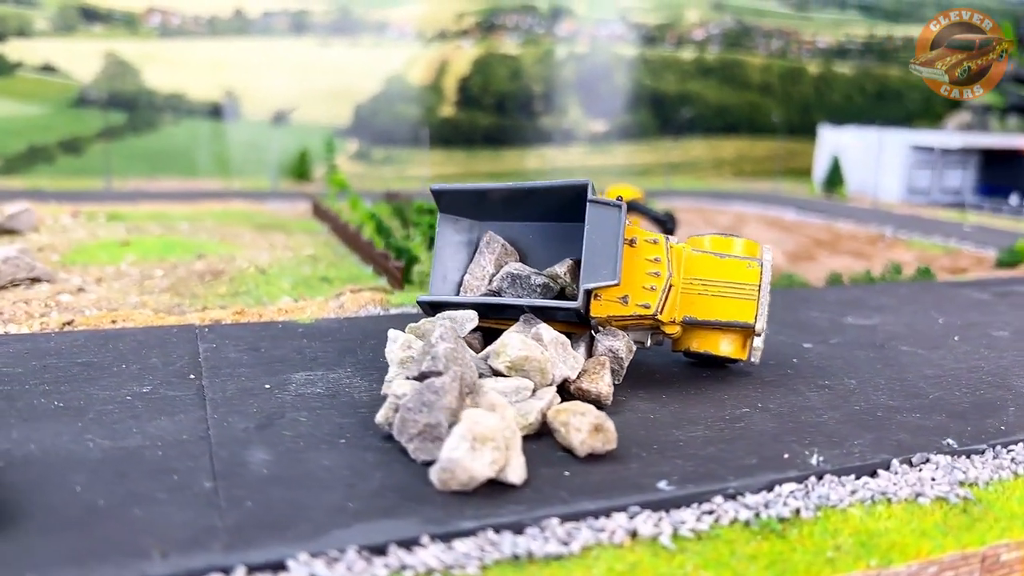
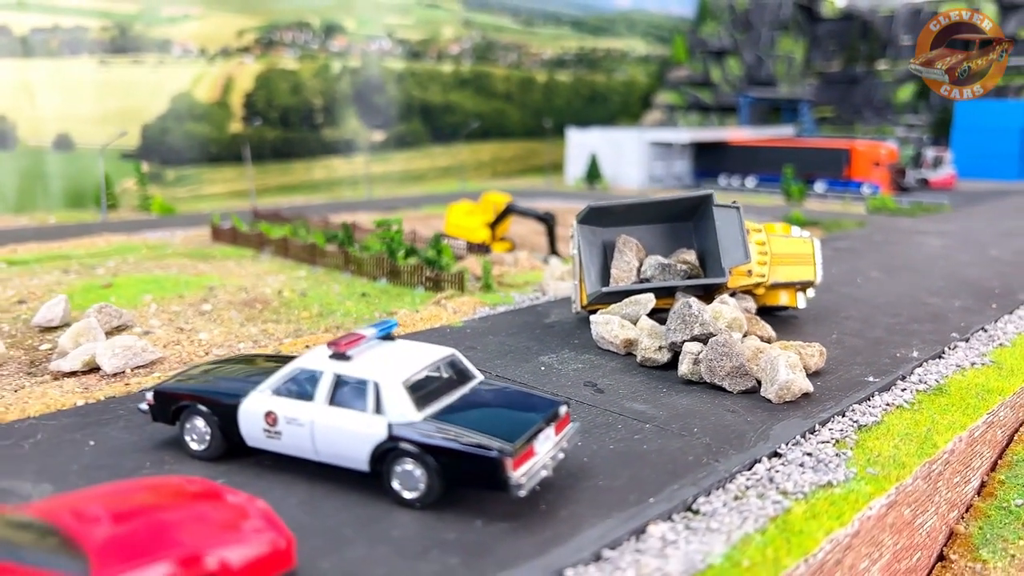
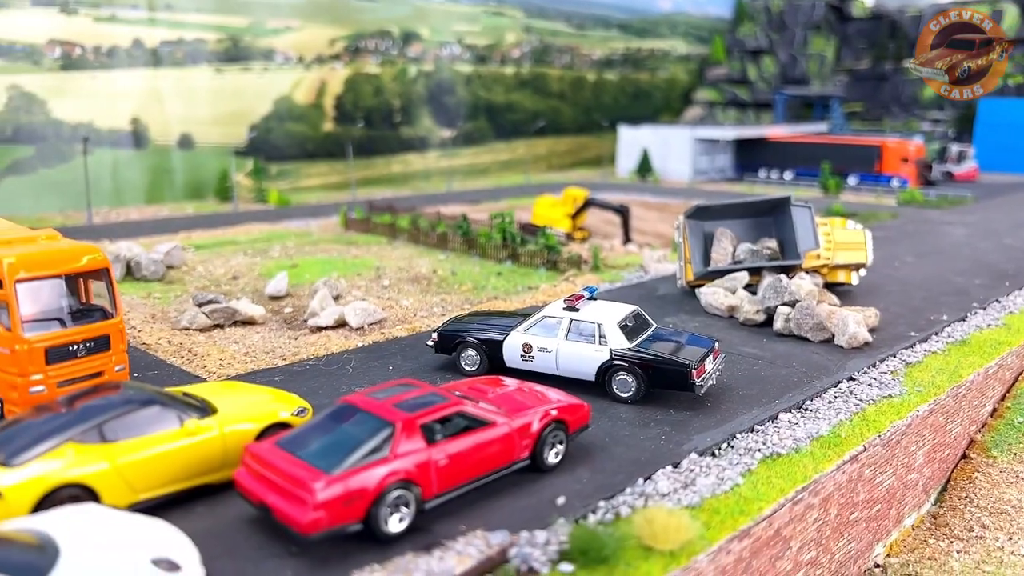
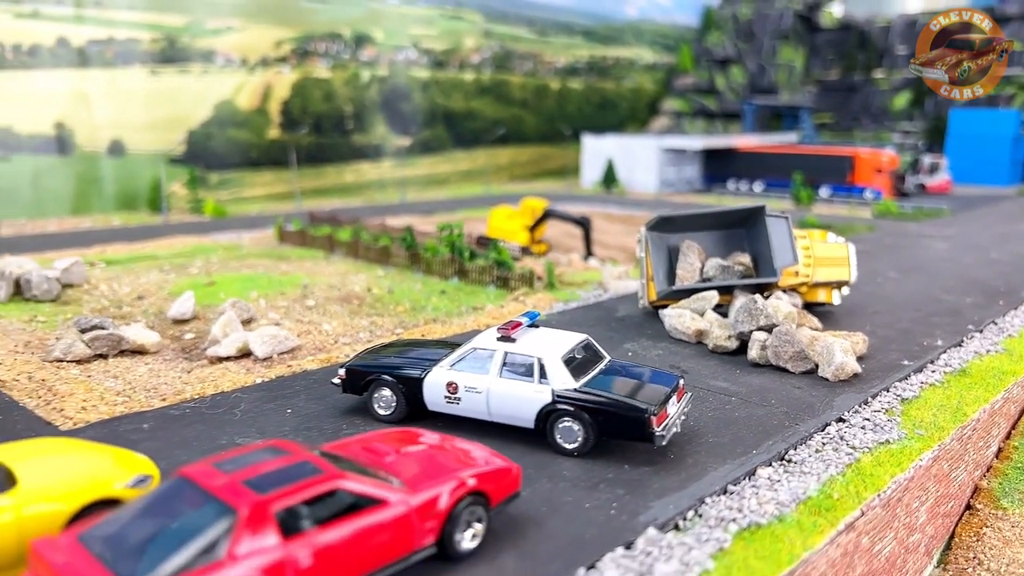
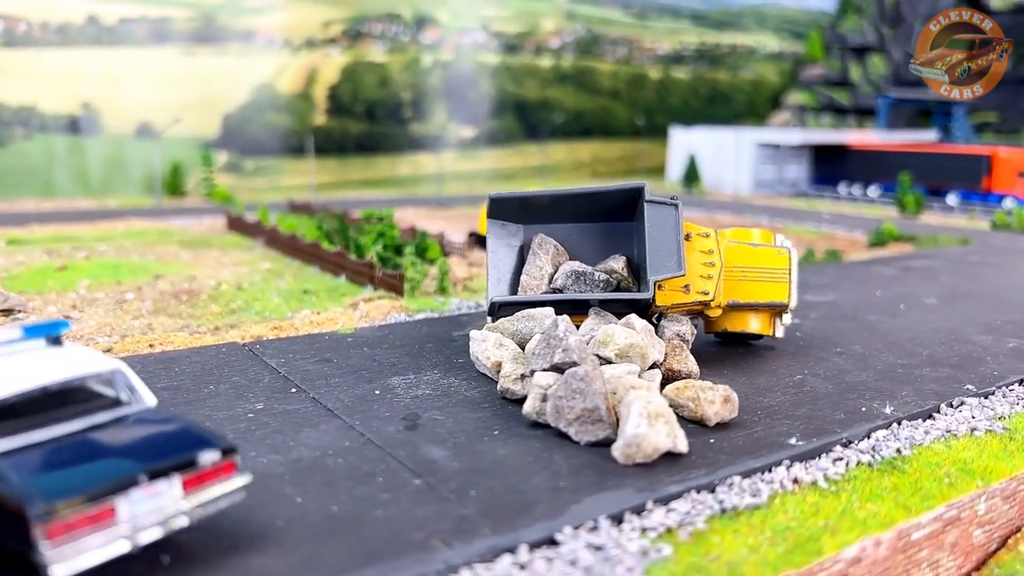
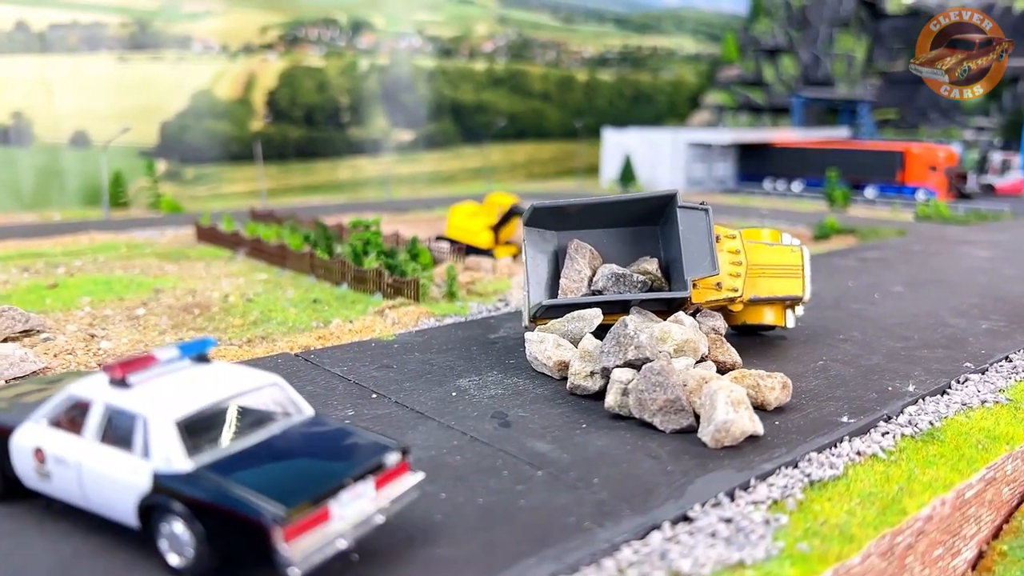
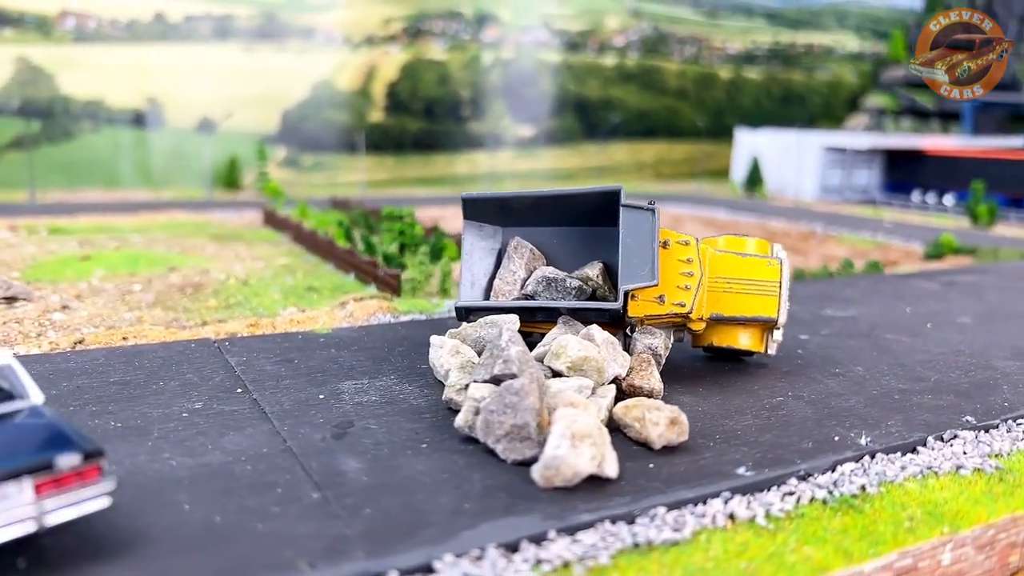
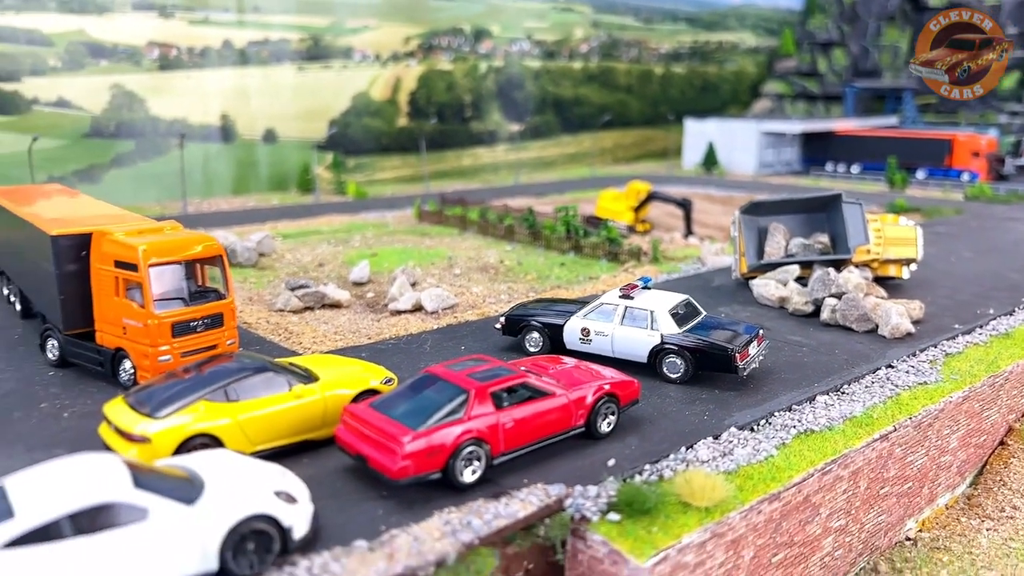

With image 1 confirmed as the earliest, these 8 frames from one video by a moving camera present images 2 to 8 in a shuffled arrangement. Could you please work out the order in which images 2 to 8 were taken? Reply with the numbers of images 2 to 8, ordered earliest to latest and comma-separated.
7, 5, 6, 2, 4, 3, 8
